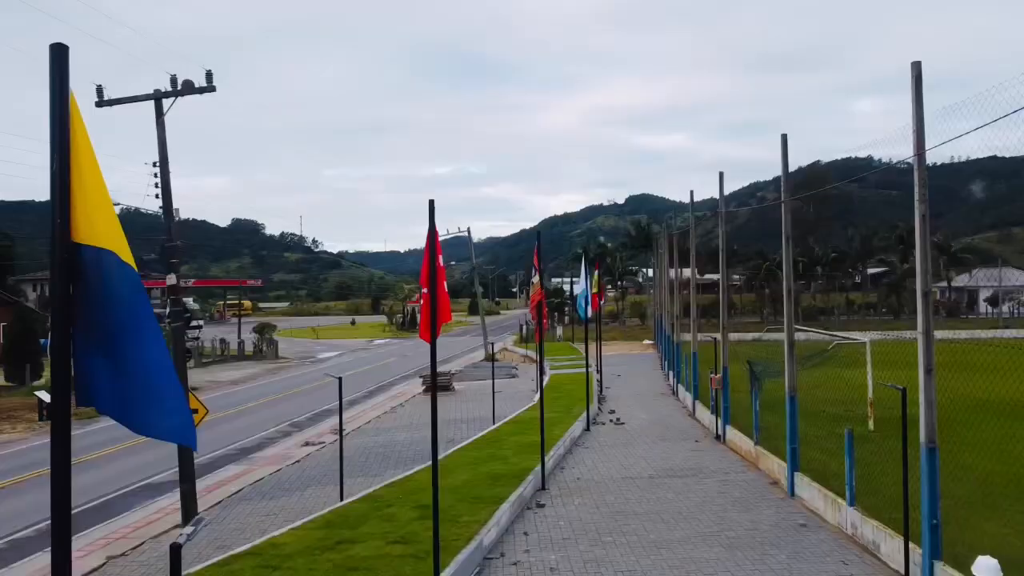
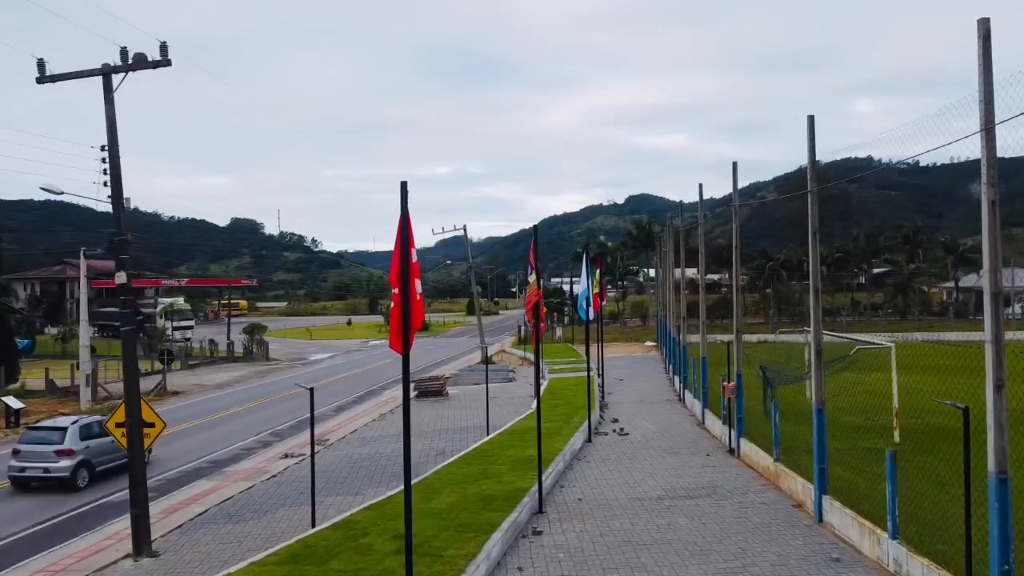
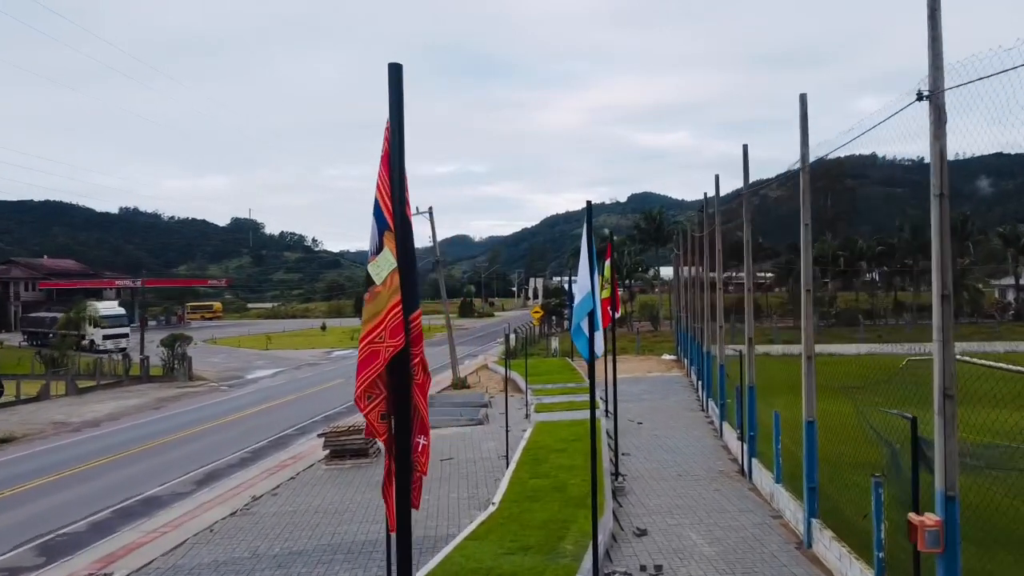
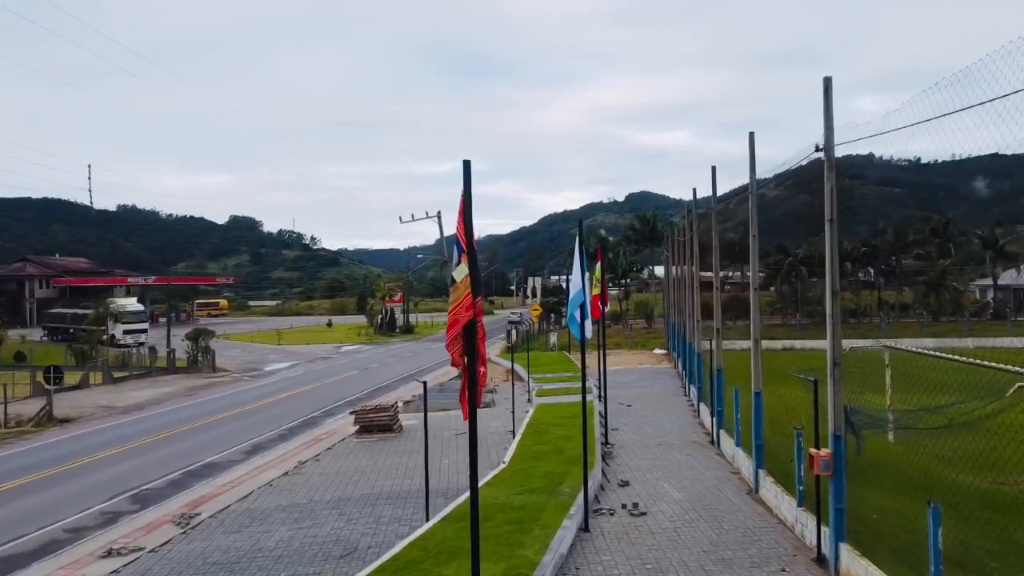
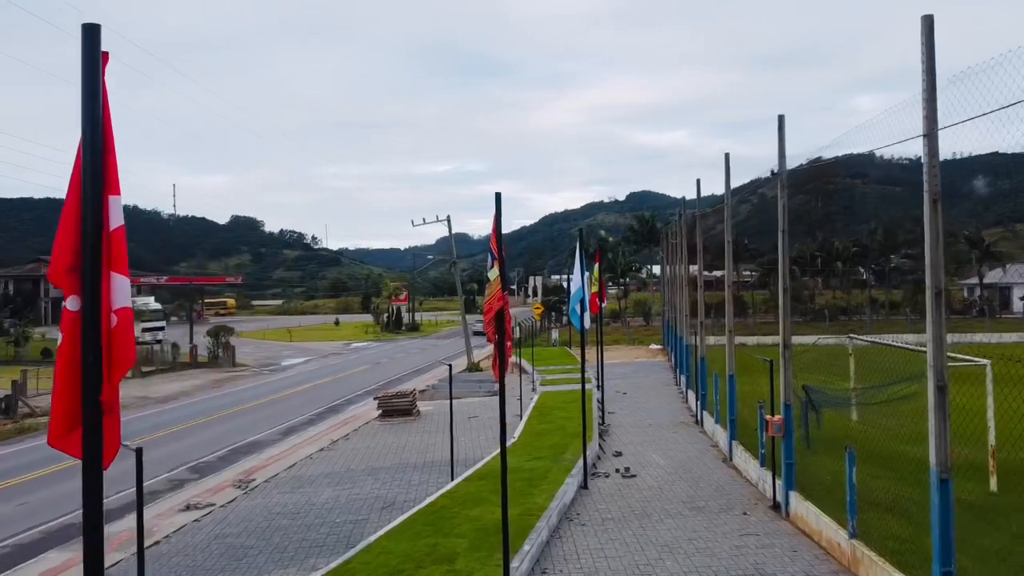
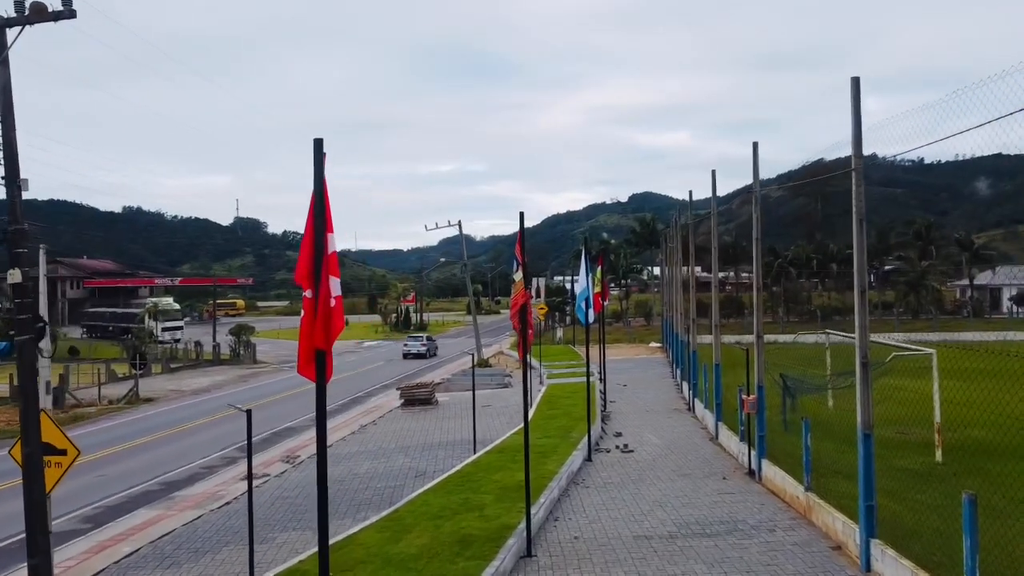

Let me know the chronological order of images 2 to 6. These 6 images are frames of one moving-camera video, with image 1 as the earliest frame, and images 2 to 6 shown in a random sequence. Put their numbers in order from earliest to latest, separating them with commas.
2, 6, 5, 4, 3
